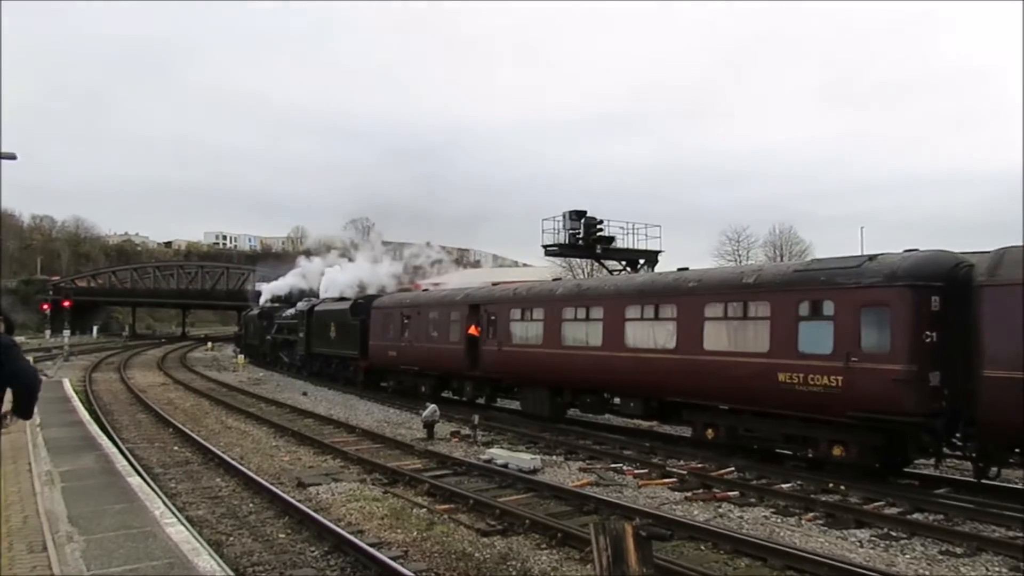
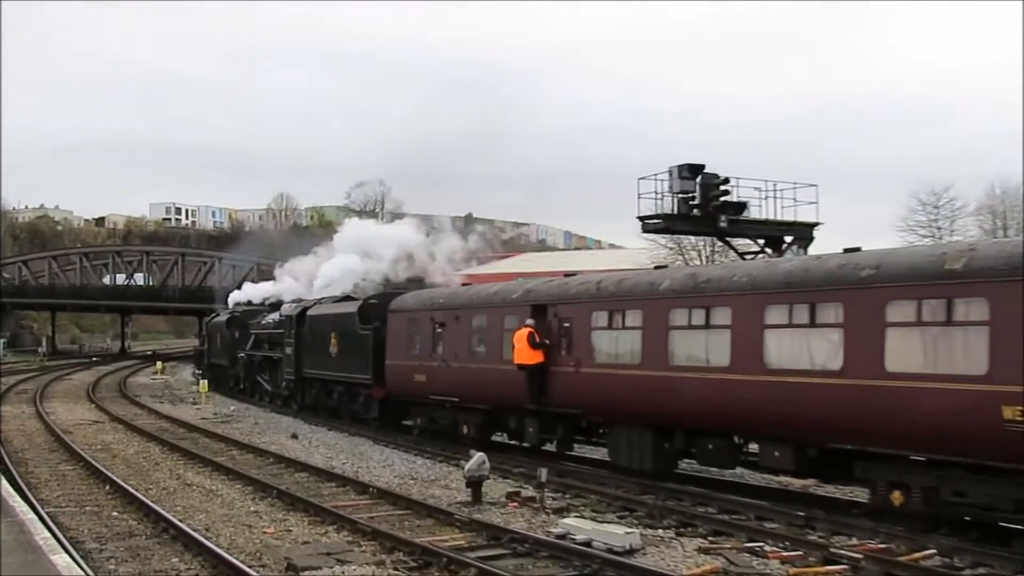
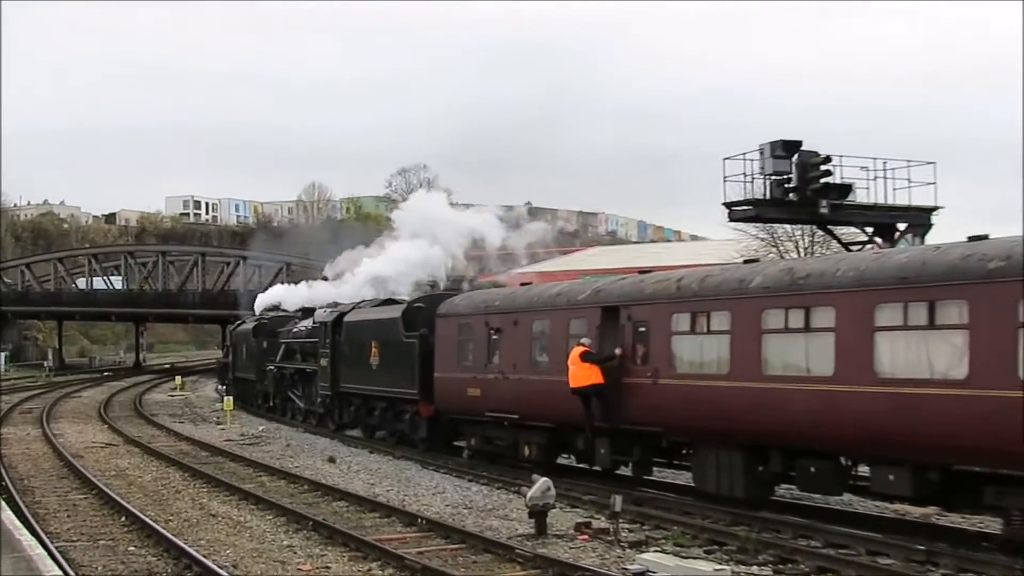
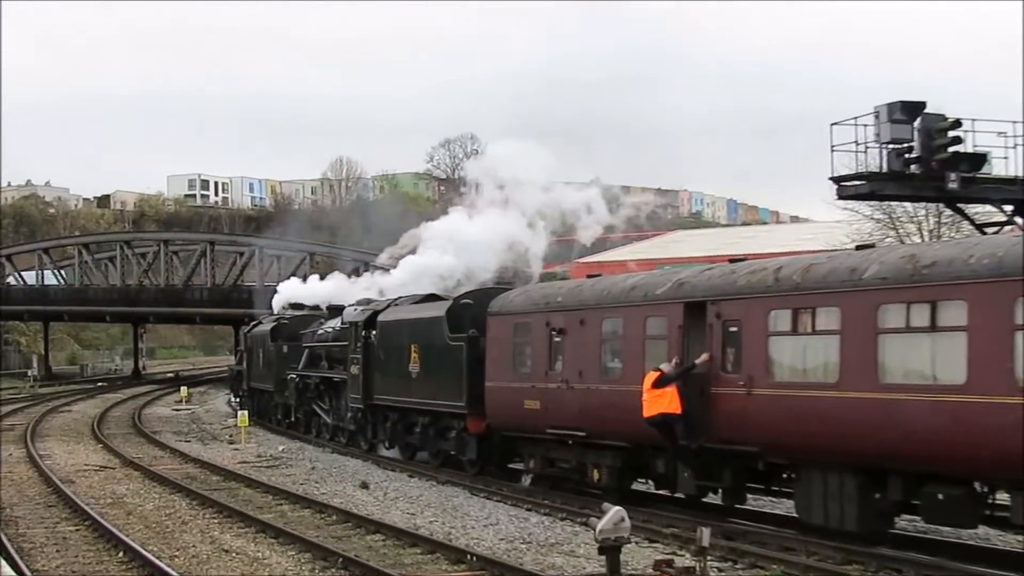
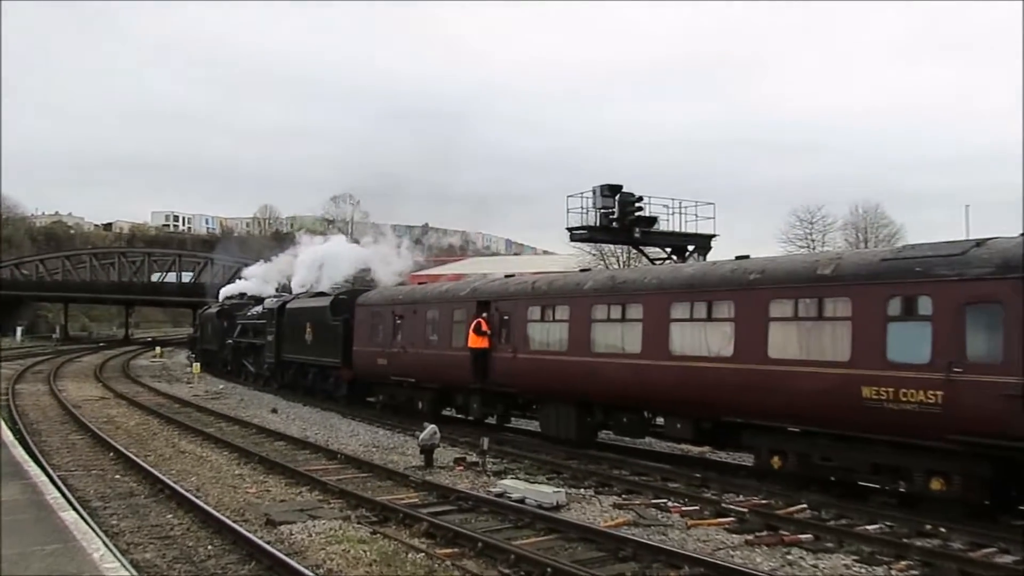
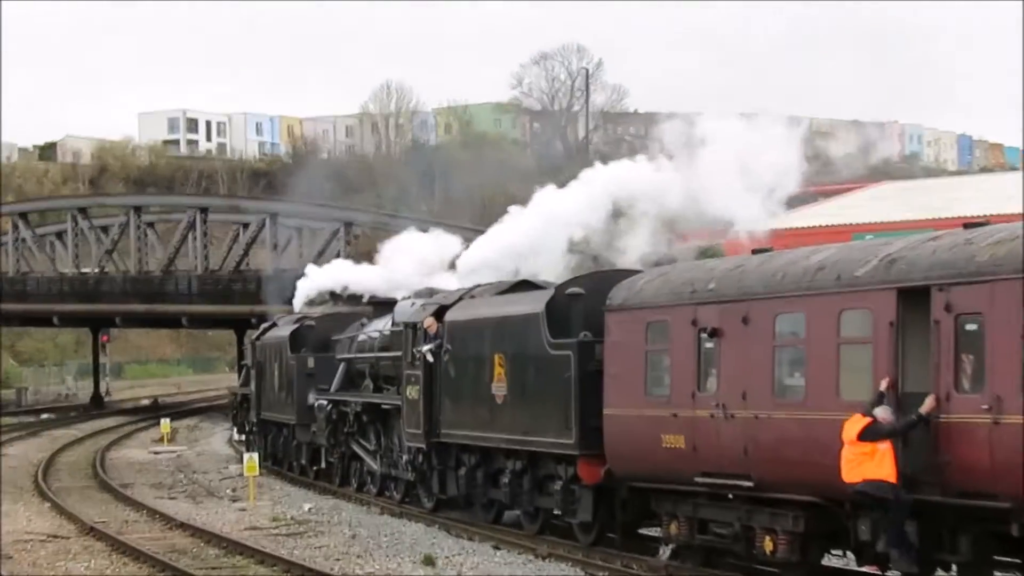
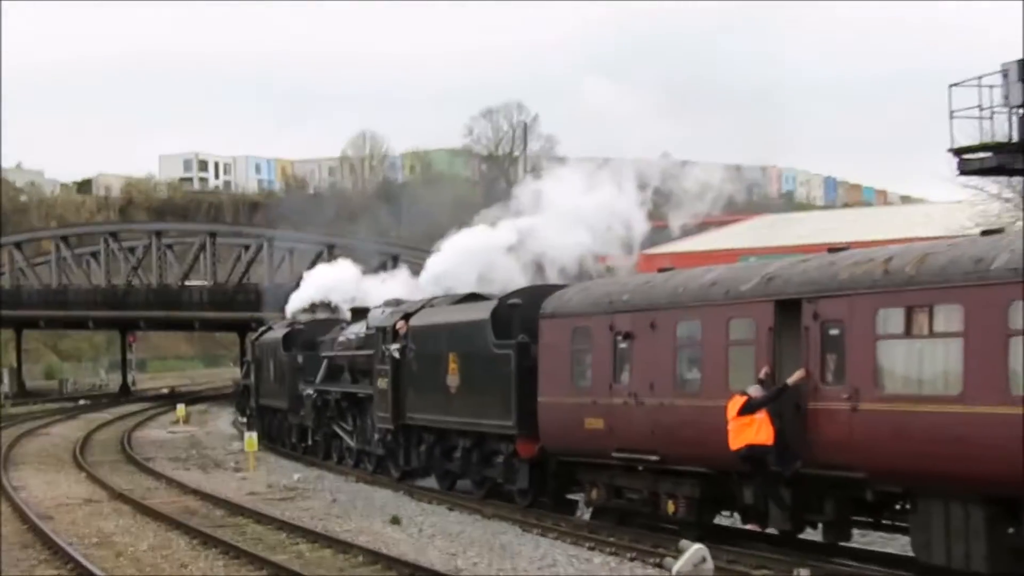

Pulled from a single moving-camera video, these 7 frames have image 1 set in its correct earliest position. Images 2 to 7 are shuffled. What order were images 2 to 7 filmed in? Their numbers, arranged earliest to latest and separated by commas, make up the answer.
5, 2, 3, 4, 7, 6
